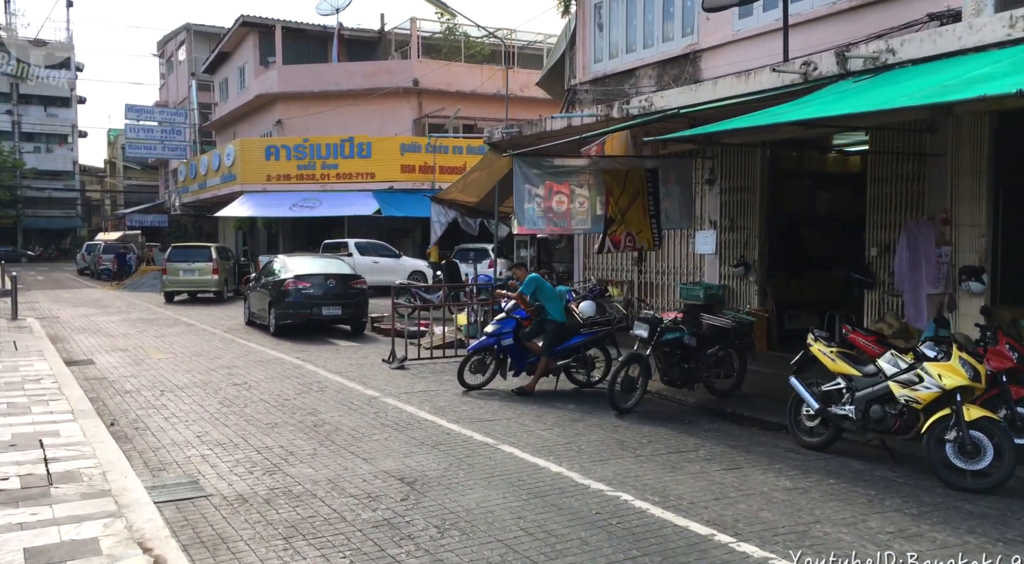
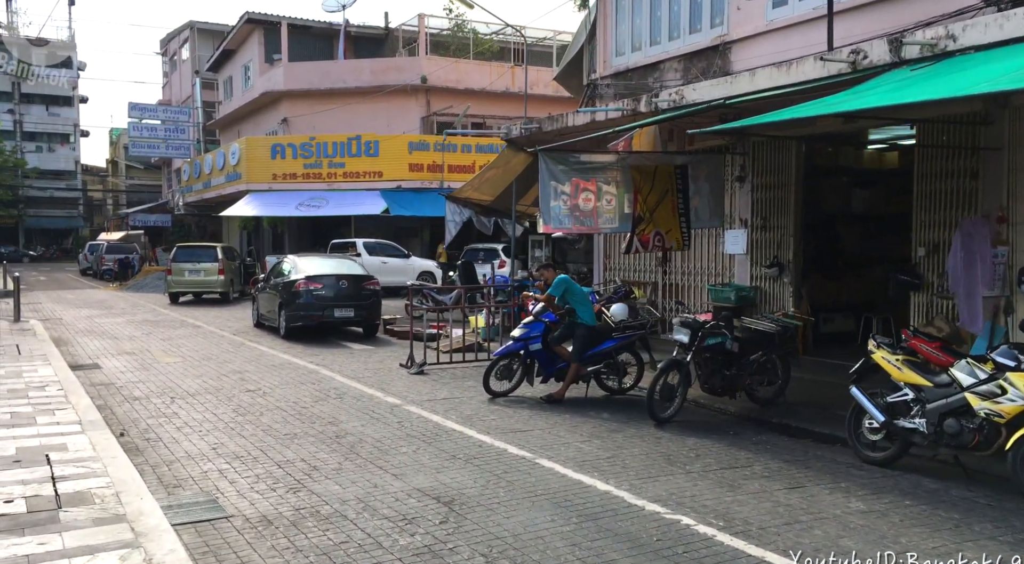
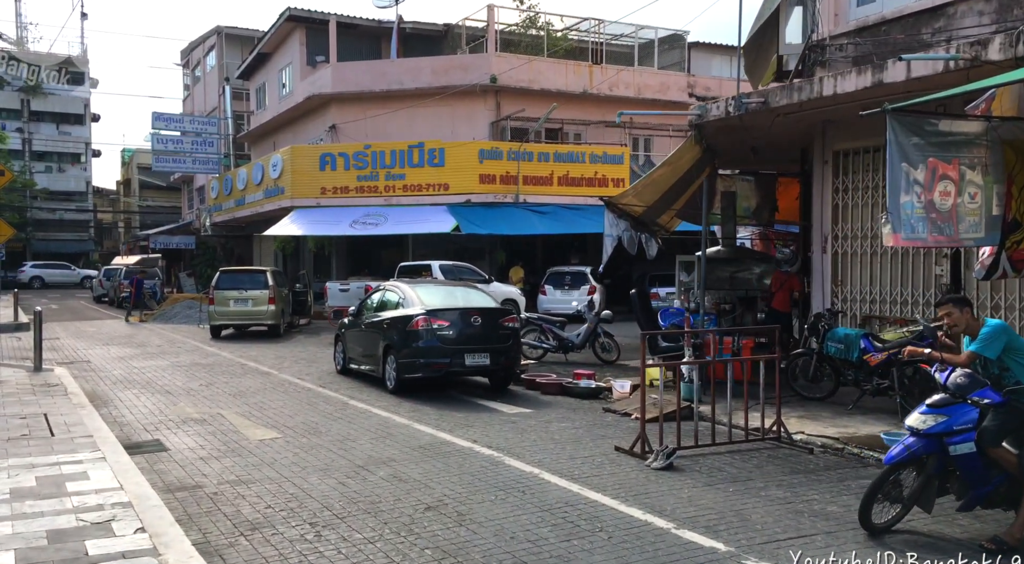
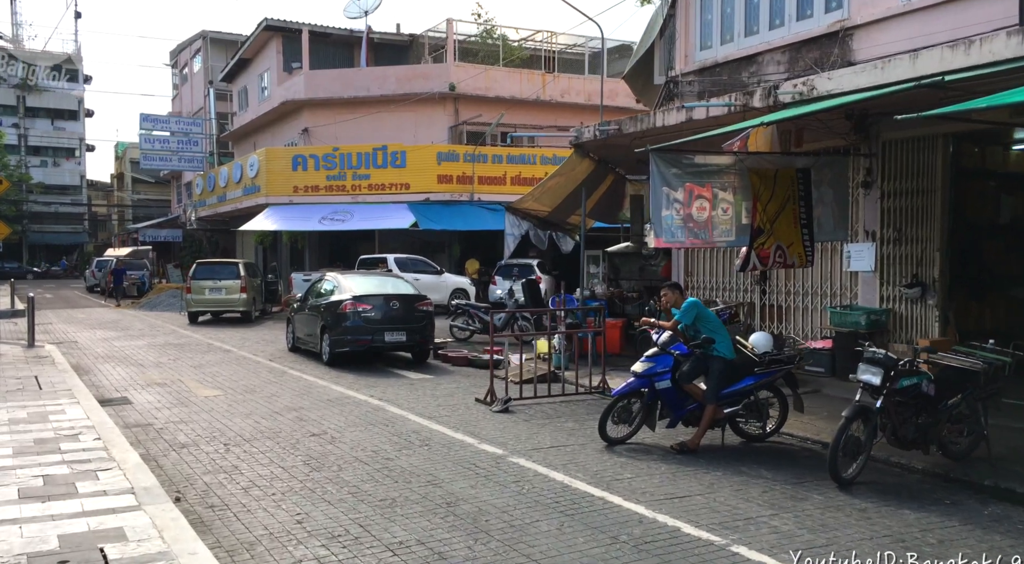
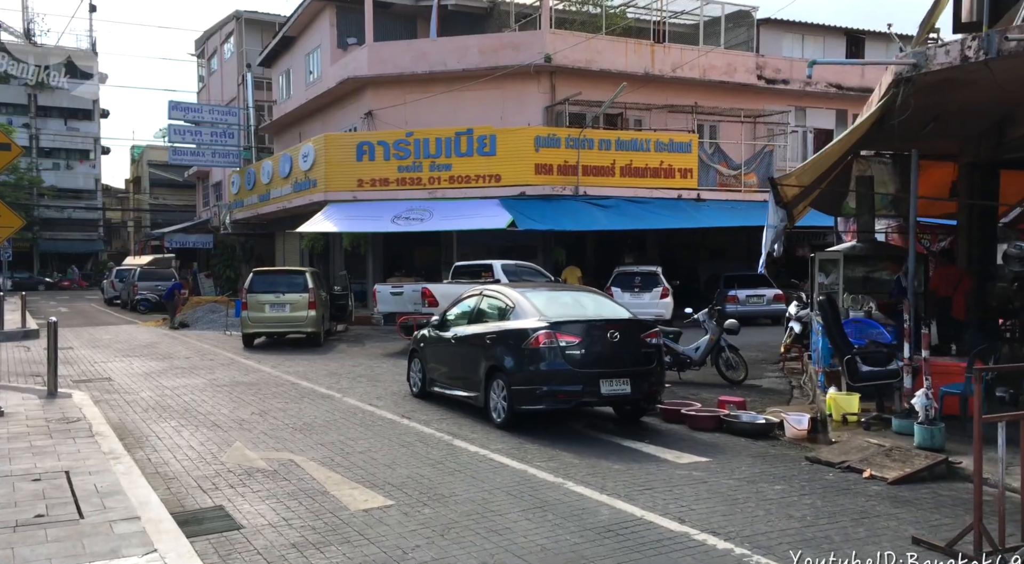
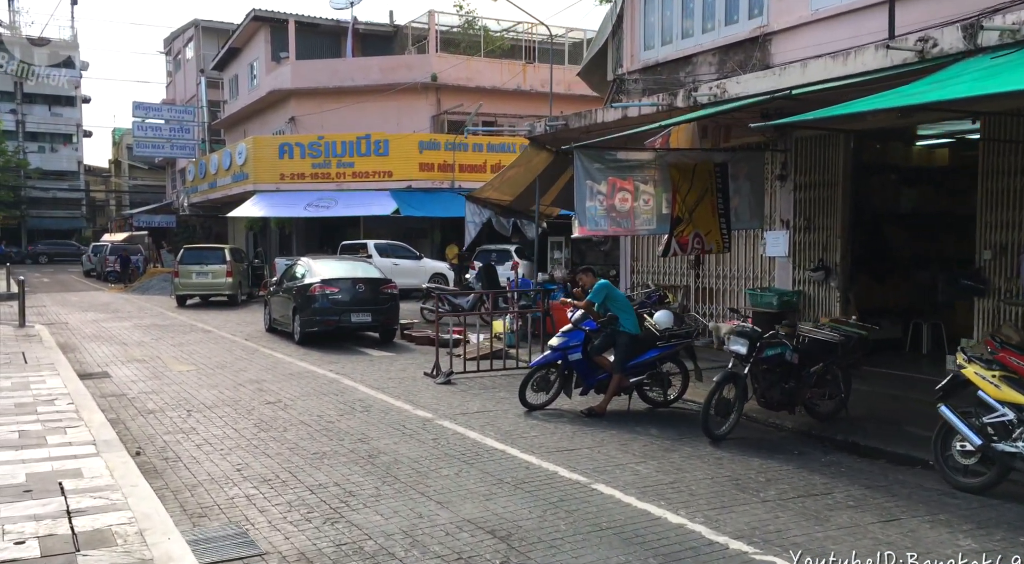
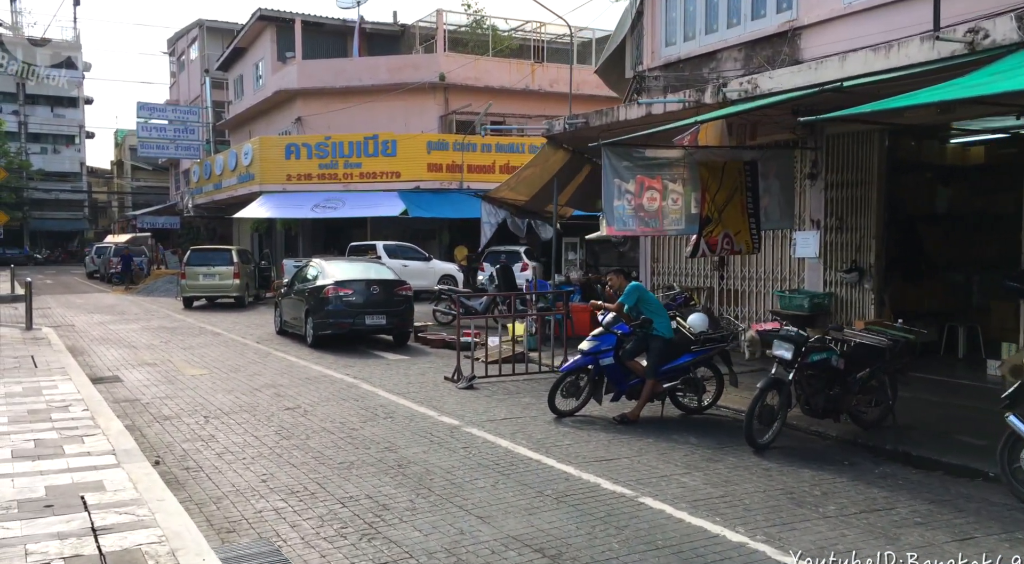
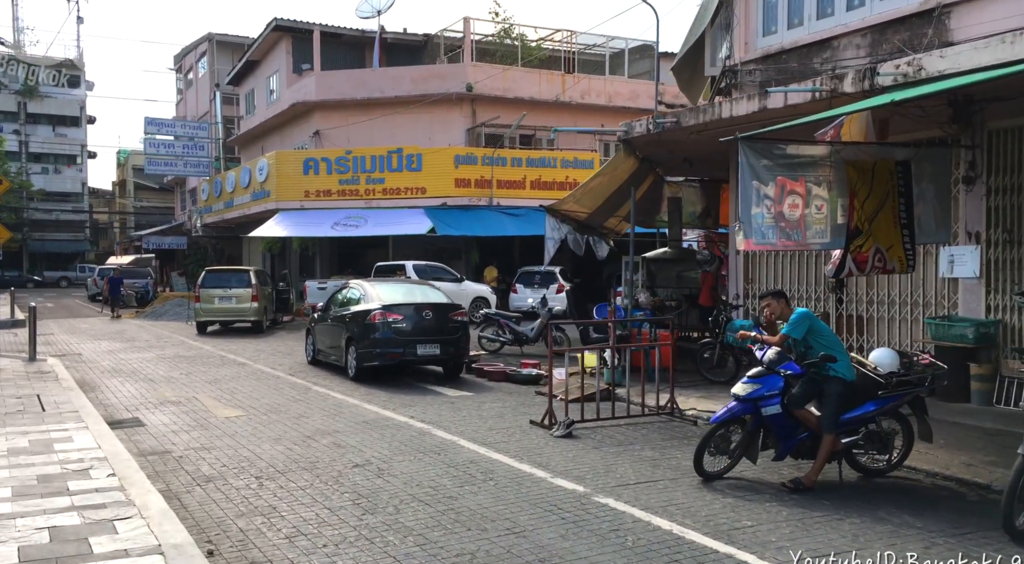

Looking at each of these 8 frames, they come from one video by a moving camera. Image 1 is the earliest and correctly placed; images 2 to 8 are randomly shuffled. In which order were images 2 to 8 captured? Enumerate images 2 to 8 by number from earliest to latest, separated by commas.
2, 6, 7, 4, 8, 3, 5
